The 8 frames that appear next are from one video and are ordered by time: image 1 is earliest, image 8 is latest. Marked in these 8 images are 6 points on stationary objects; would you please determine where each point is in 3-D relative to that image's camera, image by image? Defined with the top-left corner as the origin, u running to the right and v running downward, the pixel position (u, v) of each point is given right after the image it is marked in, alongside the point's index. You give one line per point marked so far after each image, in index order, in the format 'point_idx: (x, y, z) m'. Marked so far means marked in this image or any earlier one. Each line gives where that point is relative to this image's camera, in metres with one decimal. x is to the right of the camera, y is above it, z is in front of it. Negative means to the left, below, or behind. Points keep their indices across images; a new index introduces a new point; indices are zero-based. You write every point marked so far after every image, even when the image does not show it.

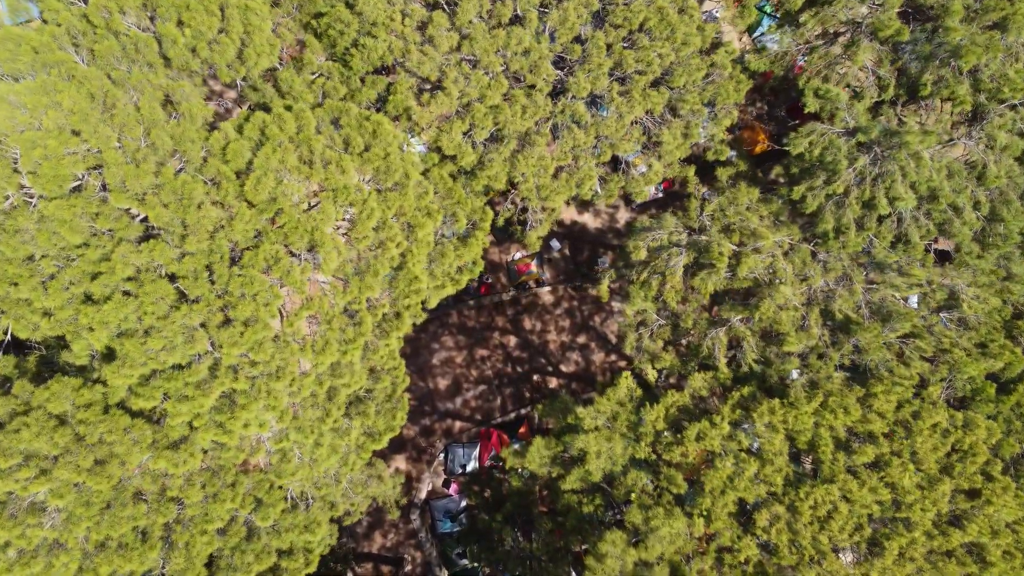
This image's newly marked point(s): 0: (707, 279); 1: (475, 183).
0: (+3.5, +0.2, +13.7) m
1: (-0.7, +1.8, +13.2) m
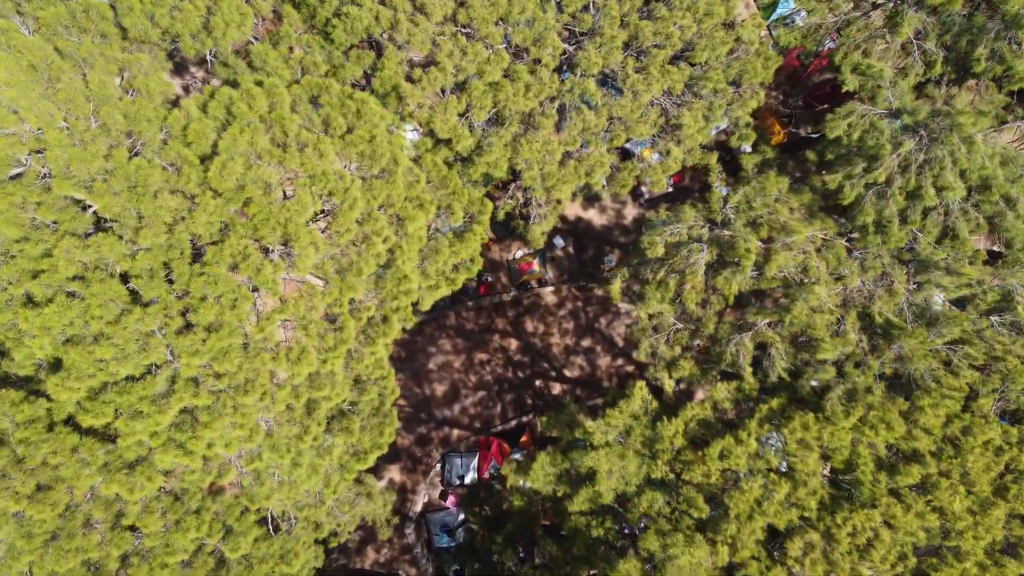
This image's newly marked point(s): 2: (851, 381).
0: (+3.5, +0.2, +12.3) m
1: (-0.6, +1.8, +11.8) m
2: (+5.5, -1.5, +12.2) m
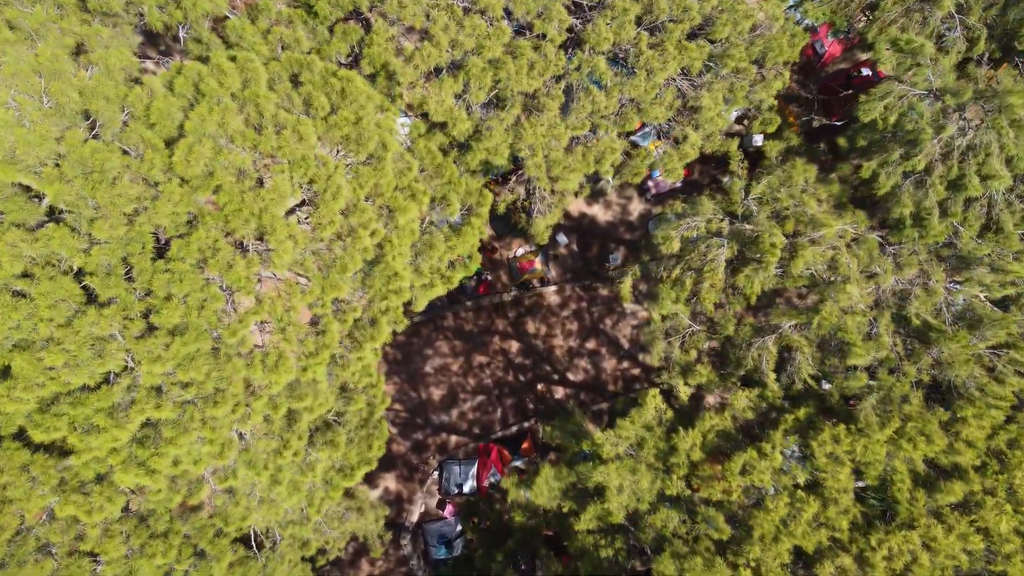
0: (+3.6, +0.2, +11.2) m
1: (-0.6, +1.9, +10.7) m
2: (+5.5, -1.5, +11.2) m
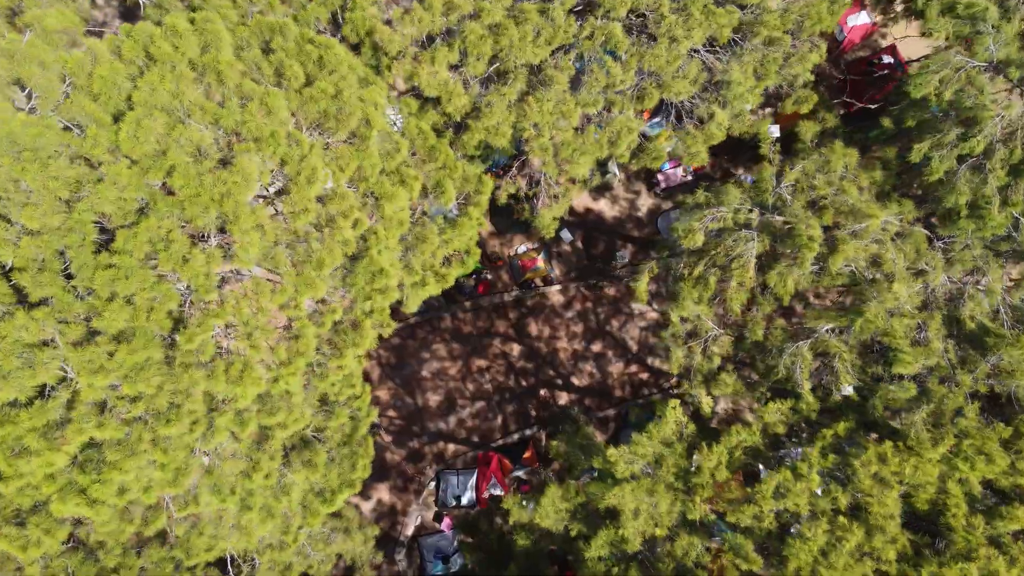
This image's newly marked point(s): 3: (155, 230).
0: (+3.6, +0.2, +9.9) m
1: (-0.6, +1.9, +9.4) m
2: (+5.5, -1.5, +9.9) m
3: (-3.6, +0.6, +7.6) m
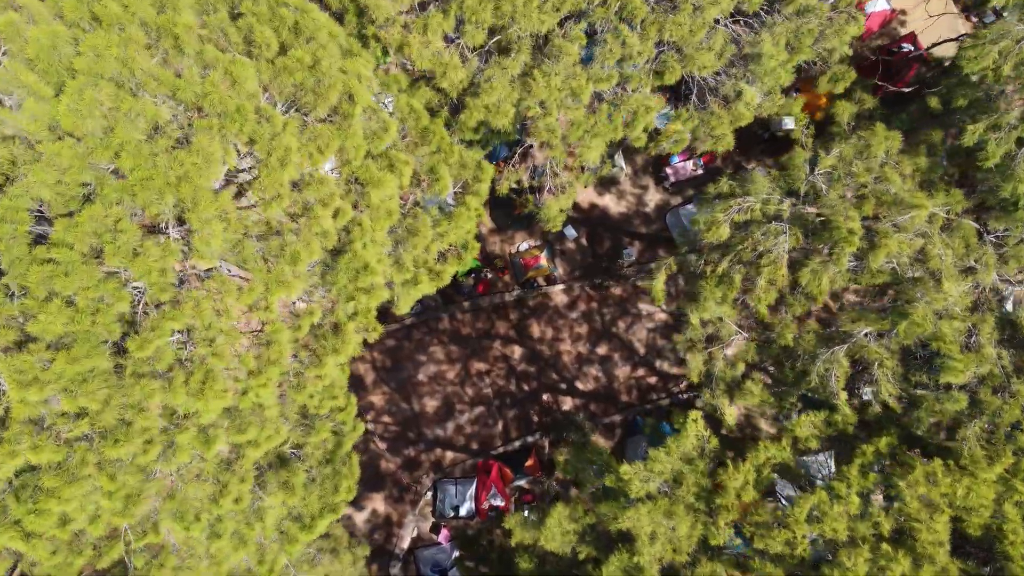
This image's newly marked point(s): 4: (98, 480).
0: (+3.6, +0.2, +8.9) m
1: (-0.5, +1.9, +8.4) m
2: (+5.6, -1.5, +8.8) m
3: (-3.5, +0.6, +6.5) m
4: (-3.6, -1.7, +6.6) m
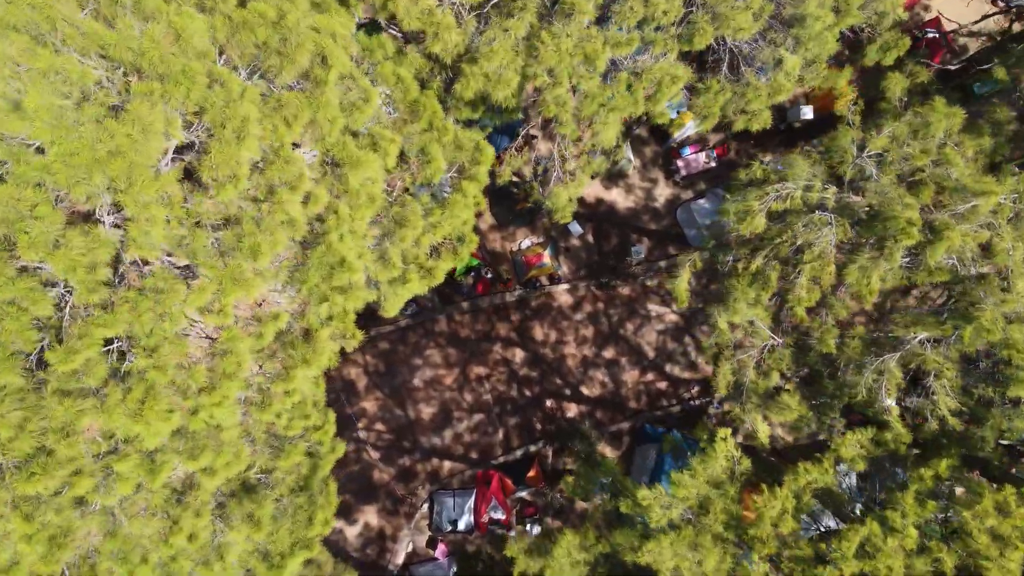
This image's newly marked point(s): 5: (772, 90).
0: (+3.7, +0.2, +7.7) m
1: (-0.5, +1.9, +7.2) m
2: (+5.6, -1.5, +7.6) m
3: (-3.5, +0.6, +5.3) m
4: (-3.6, -1.7, +5.5) m
5: (+2.6, +2.0, +7.6) m
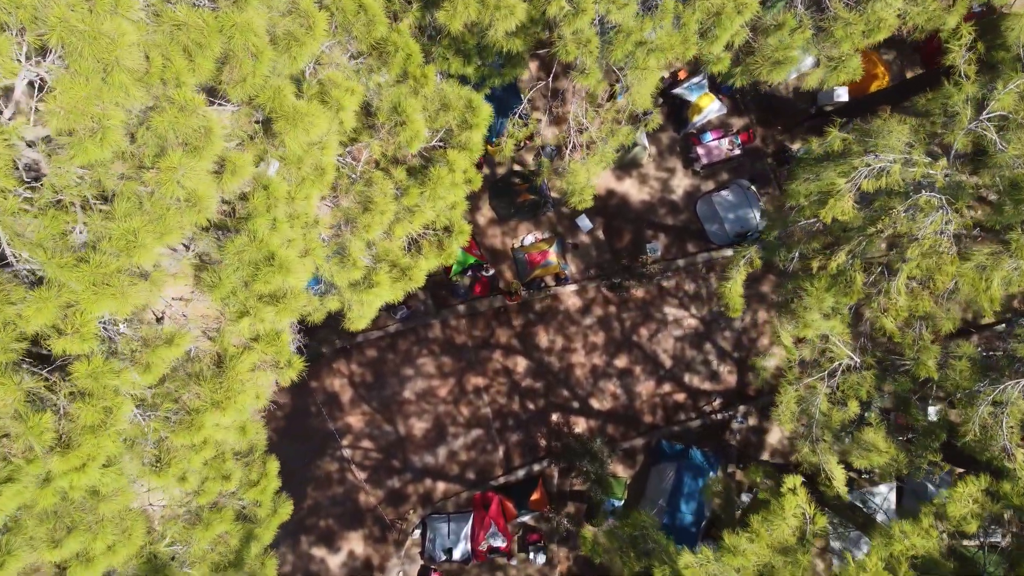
0: (+3.7, +0.2, +5.7) m
1: (-0.5, +1.8, +5.2) m
2: (+5.6, -1.5, +5.7) m
3: (-3.5, +0.5, +3.4) m
4: (-3.5, -1.7, +3.5) m
5: (+2.6, +1.9, +5.6) m
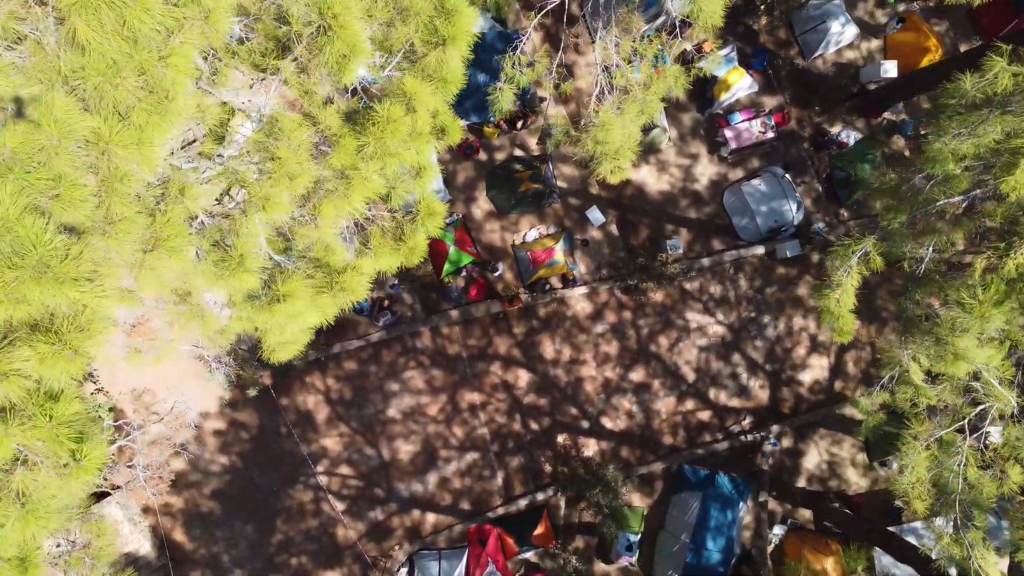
0: (+3.7, +0.1, +3.5) m
1: (-0.5, +1.8, +3.0) m
2: (+5.6, -1.6, +3.5) m
3: (-3.5, +0.5, +1.2) m
4: (-3.6, -1.8, +1.3) m
5: (+2.6, +1.9, +3.4) m
